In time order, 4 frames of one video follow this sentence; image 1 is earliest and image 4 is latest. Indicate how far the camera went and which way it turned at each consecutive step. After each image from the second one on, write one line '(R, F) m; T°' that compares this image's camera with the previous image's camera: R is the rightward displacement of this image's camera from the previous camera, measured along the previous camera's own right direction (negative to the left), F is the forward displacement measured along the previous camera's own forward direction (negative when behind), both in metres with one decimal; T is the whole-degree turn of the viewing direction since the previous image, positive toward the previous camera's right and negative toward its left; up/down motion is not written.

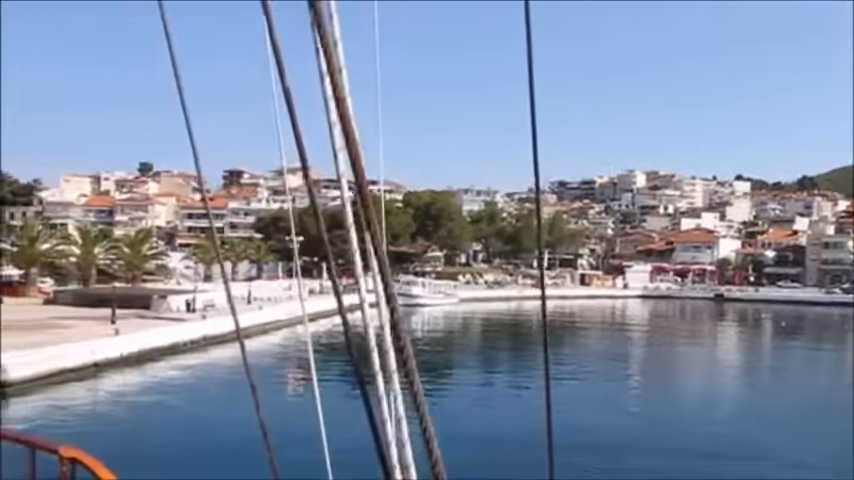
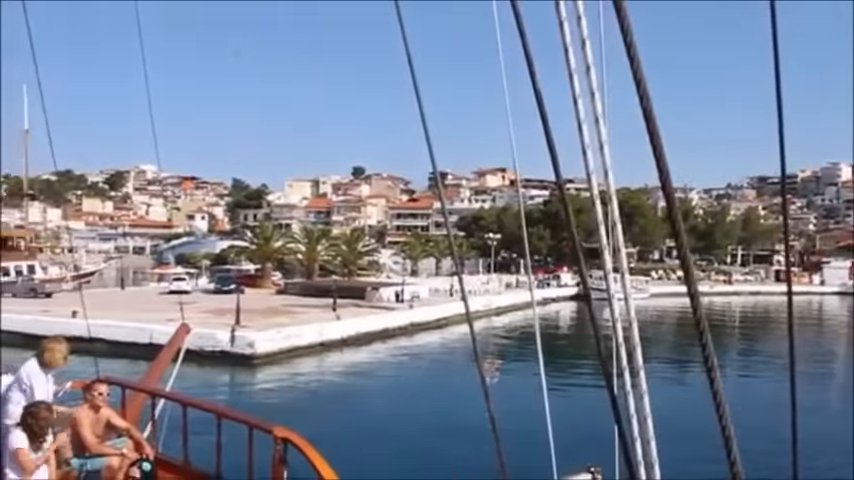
(+0.5, -2.1) m; -11°
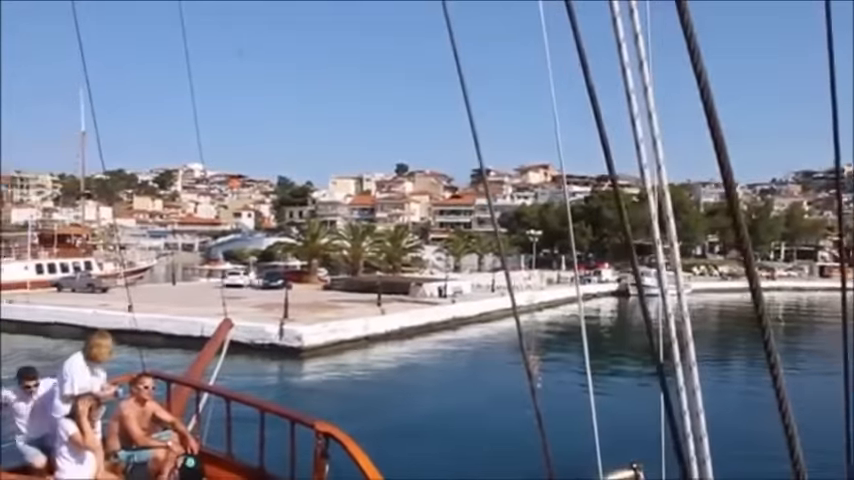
(0.0, -0.4) m; -2°
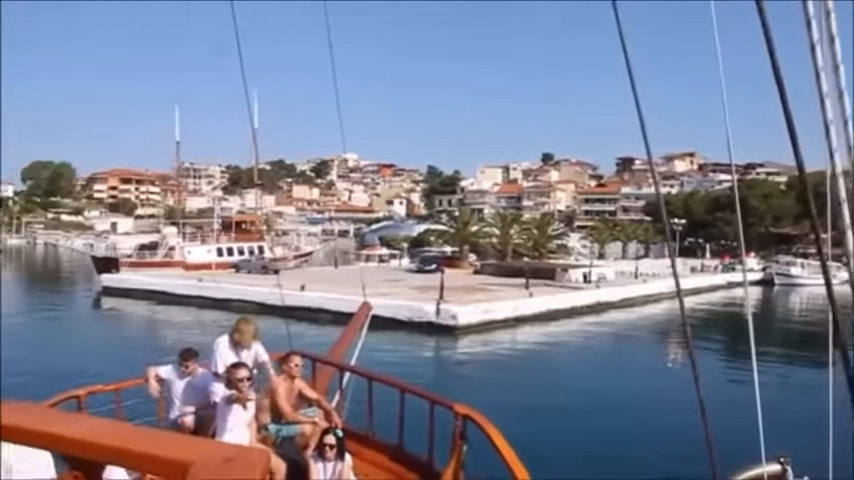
(0.0, -1.2) m; -8°
